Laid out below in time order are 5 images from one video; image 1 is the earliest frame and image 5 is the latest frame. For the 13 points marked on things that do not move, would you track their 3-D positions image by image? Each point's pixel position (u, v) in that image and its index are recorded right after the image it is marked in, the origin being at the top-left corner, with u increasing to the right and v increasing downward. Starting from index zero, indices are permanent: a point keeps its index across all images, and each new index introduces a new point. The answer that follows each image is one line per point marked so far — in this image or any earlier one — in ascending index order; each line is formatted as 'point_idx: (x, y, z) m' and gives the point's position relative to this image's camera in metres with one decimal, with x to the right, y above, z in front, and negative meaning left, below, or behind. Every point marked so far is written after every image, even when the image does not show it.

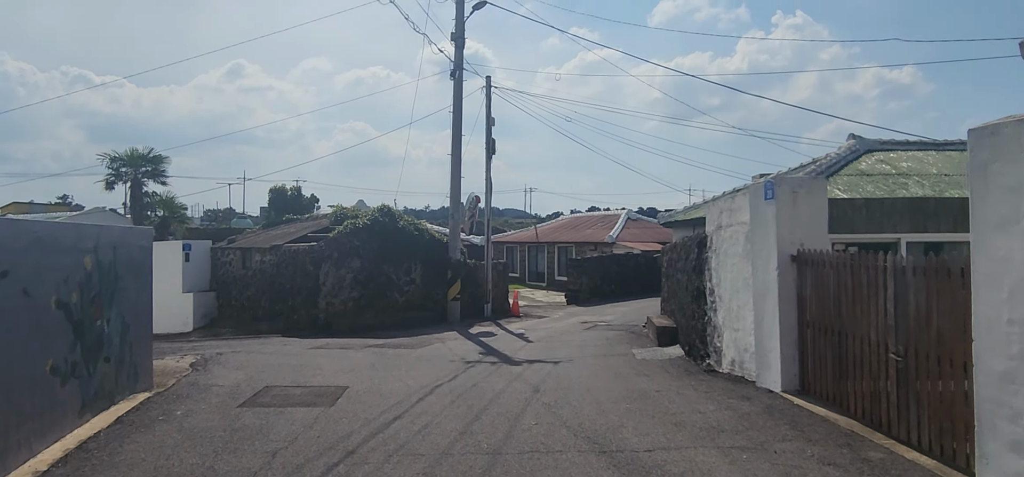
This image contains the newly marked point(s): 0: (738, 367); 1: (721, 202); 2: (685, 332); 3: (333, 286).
0: (+3.0, -1.7, +9.7) m
1: (+3.1, +0.5, +10.6) m
2: (+3.2, -1.7, +13.1) m
3: (-4.6, -1.2, +18.7) m
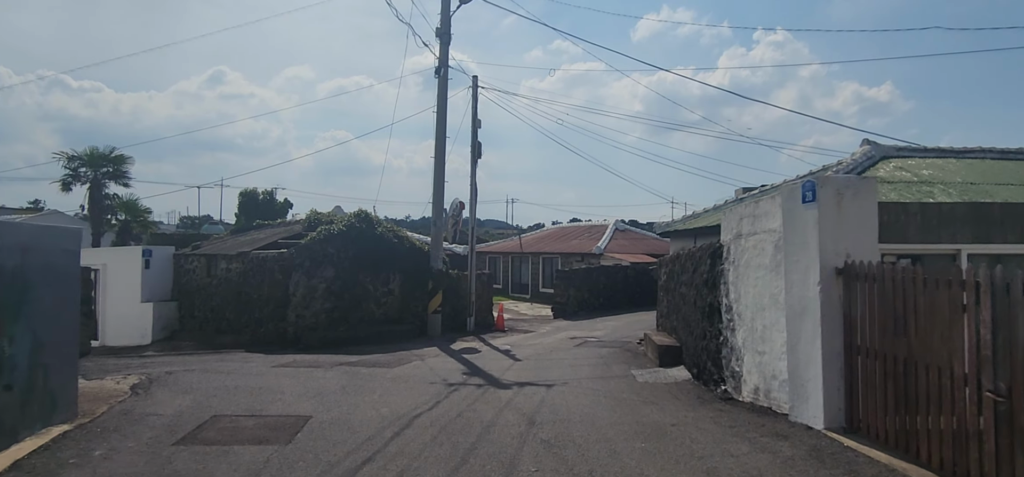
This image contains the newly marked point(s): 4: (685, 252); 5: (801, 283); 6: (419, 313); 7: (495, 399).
0: (+2.9, -1.9, +8.5) m
1: (+3.0, +0.4, +9.4) m
2: (+3.0, -1.9, +11.9) m
3: (-5.0, -1.4, +17.2) m
4: (+3.3, -0.3, +13.9) m
5: (+2.9, -0.5, +7.4) m
6: (-2.5, -2.0, +19.3) m
7: (-0.2, -2.2, +9.8) m
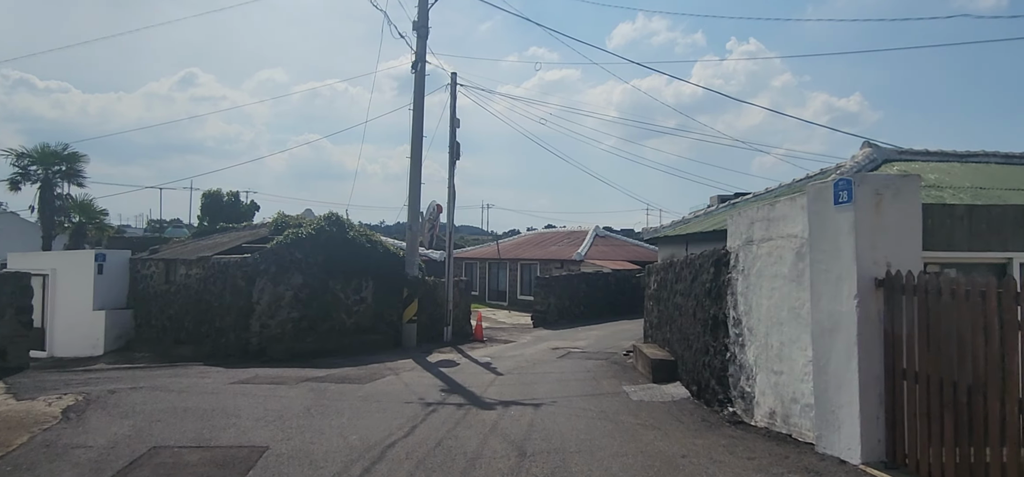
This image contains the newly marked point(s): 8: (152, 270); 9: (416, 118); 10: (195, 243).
0: (+2.8, -1.9, +7.5) m
1: (+2.8, +0.3, +8.5) m
2: (+2.7, -2.0, +10.9) m
3: (-5.4, -1.5, +16.0) m
4: (+3.0, -0.4, +13.0) m
5: (+2.9, -0.5, +6.5) m
6: (-3.0, -2.1, +18.2) m
7: (-0.4, -2.2, +8.7) m
8: (-9.5, -0.8, +18.9) m
9: (-2.6, +3.2, +19.3) m
10: (-8.7, -0.1, +19.6) m
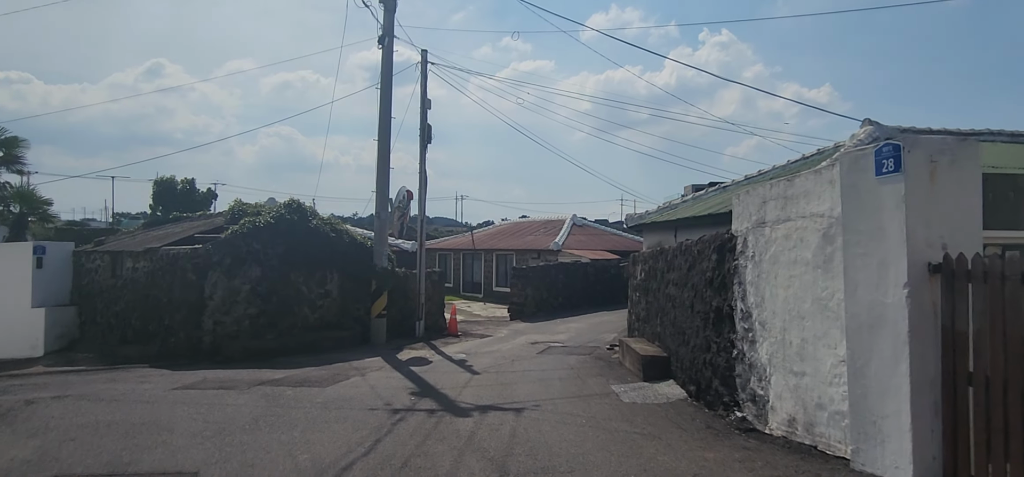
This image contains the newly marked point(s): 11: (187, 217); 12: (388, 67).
0: (+2.6, -1.7, +6.5) m
1: (+2.6, +0.5, +7.4) m
2: (+2.4, -1.7, +9.9) m
3: (-5.9, -1.3, +14.7) m
4: (+2.6, -0.2, +12.0) m
5: (+2.7, -0.3, +5.4) m
6: (-3.6, -1.9, +17.0) m
7: (-0.6, -2.1, +7.6) m
8: (-10.1, -0.6, +17.4) m
9: (-3.2, +3.5, +18.0) m
10: (-9.3, +0.1, +18.2) m
11: (-8.7, +0.6, +19.2) m
12: (-3.1, +4.3, +18.0) m
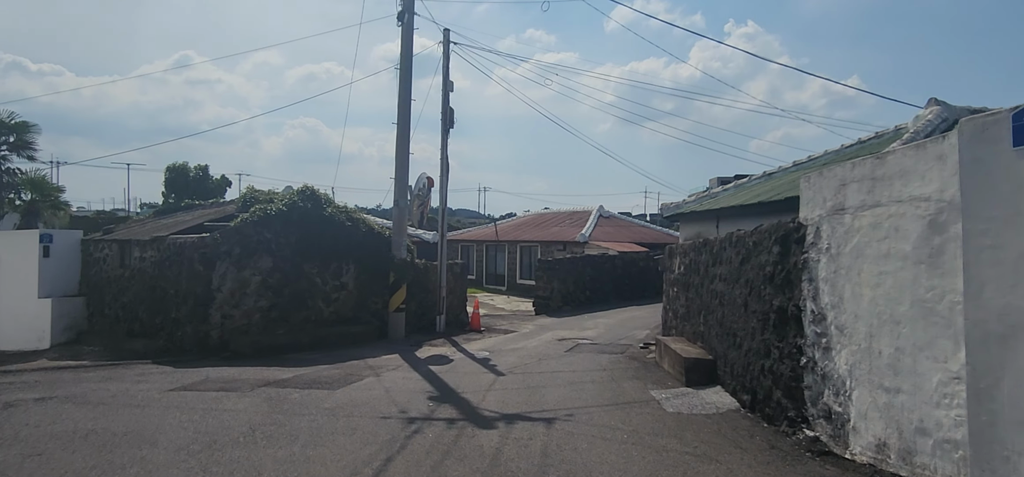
0: (+2.9, -1.6, +5.4) m
1: (+2.9, +0.6, +6.3) m
2: (+2.8, -1.6, +8.8) m
3: (-5.4, -1.0, +13.8) m
4: (+3.0, 0.0, +10.8) m
5: (+2.9, -0.3, +4.3) m
6: (-3.0, -1.6, +16.1) m
7: (-0.3, -1.9, +6.6) m
8: (-9.4, -0.3, +16.7) m
9: (-2.6, +3.7, +17.0) m
10: (-8.6, +0.4, +17.4) m
11: (-8.0, +0.9, +18.4) m
12: (-2.5, +4.5, +17.0) m
